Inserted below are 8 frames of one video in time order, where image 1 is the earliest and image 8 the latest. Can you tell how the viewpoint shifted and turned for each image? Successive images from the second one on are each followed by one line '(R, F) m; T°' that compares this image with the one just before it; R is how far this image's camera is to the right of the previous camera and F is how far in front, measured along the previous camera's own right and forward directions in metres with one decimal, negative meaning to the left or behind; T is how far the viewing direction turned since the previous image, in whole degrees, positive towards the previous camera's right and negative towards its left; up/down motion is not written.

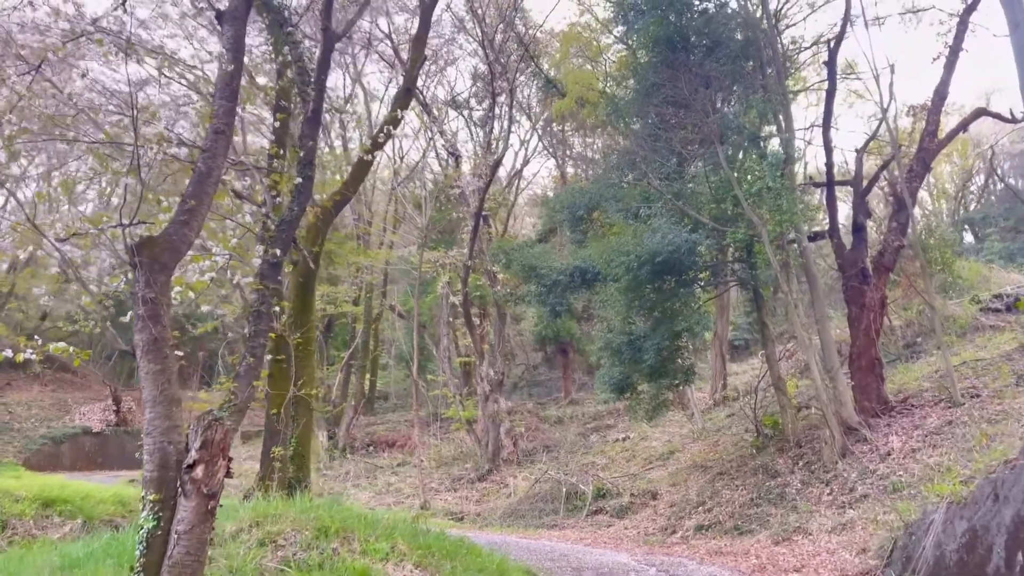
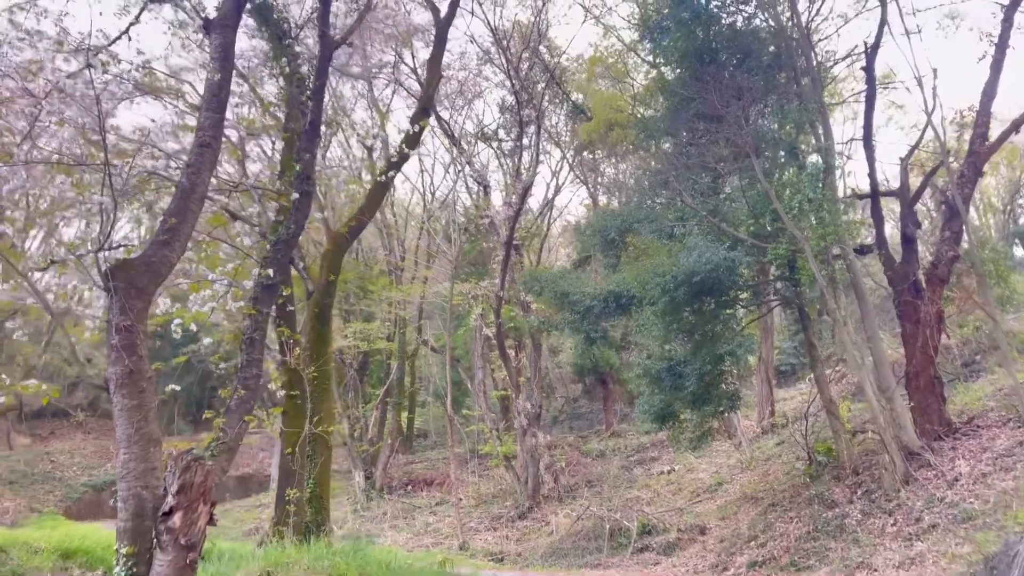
(+0.1, +0.4) m; -3°
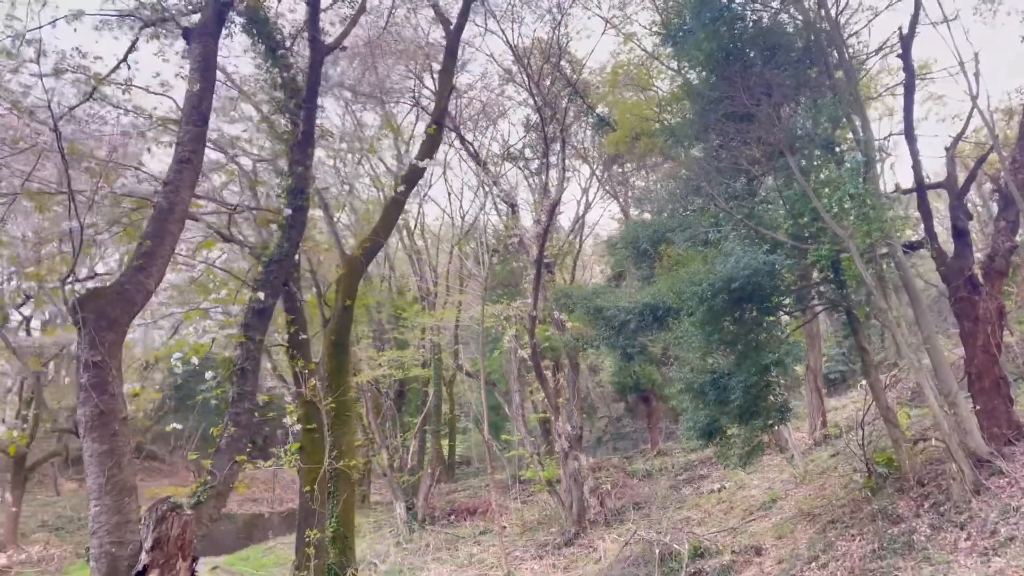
(+0.1, +0.4) m; -3°
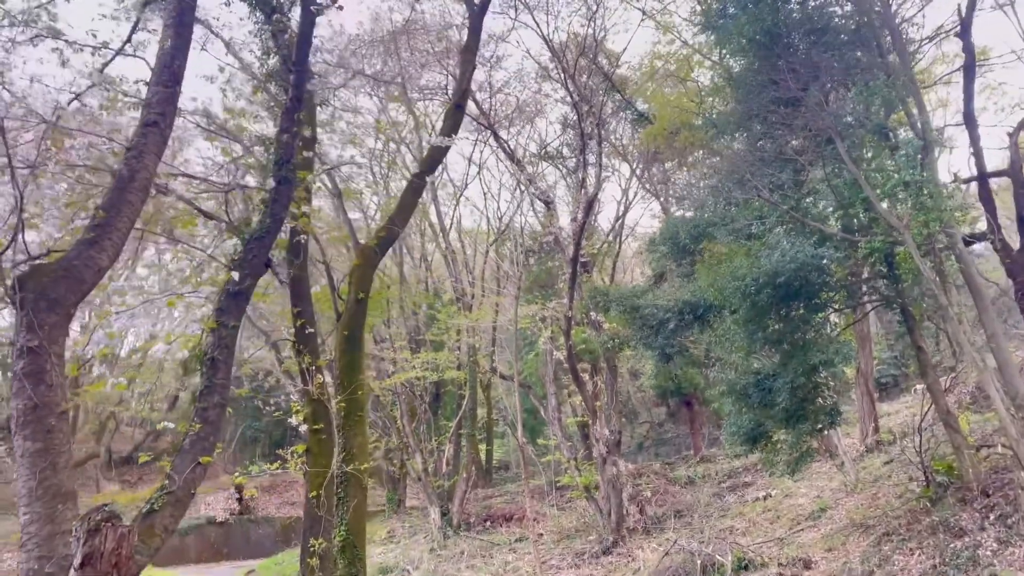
(+0.1, +0.5) m; -3°
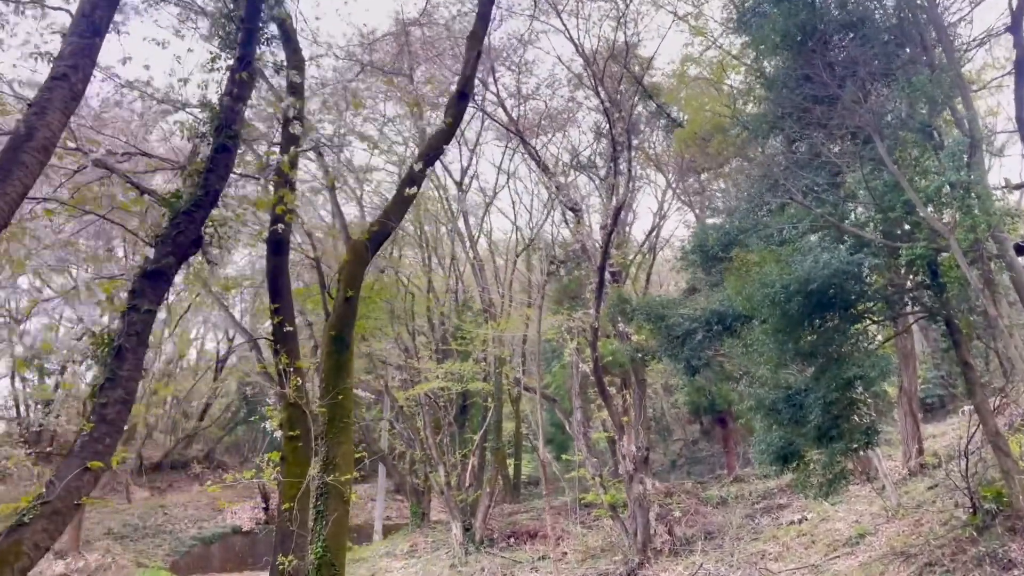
(+0.3, +0.5) m; -3°
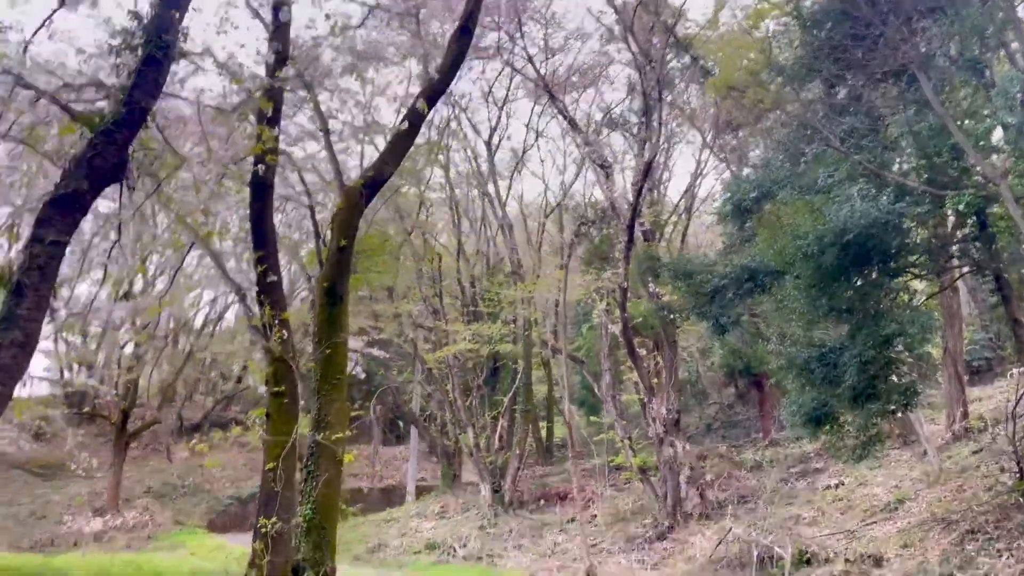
(+0.2, +0.4) m; -3°
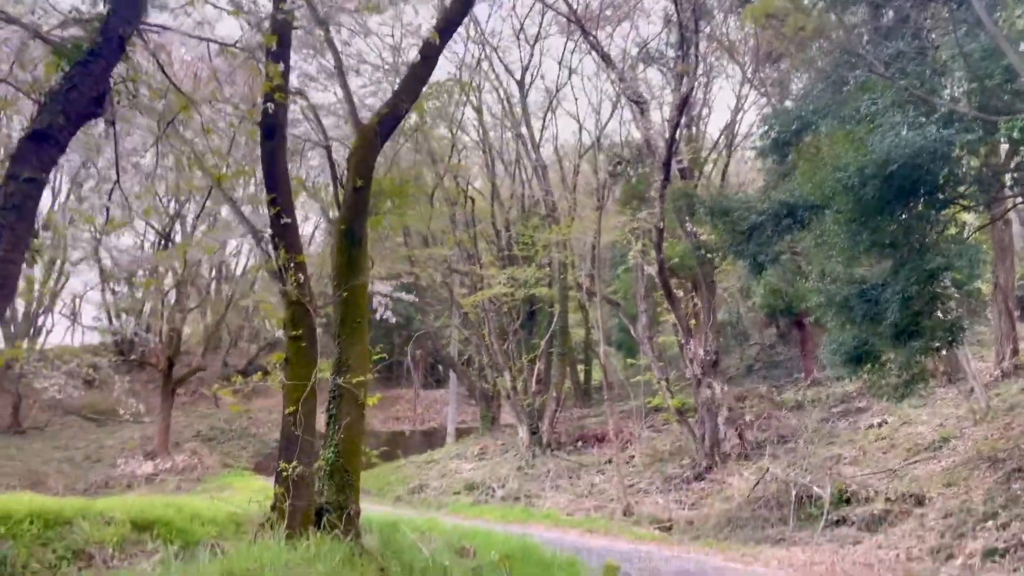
(+0.1, +0.2) m; -3°
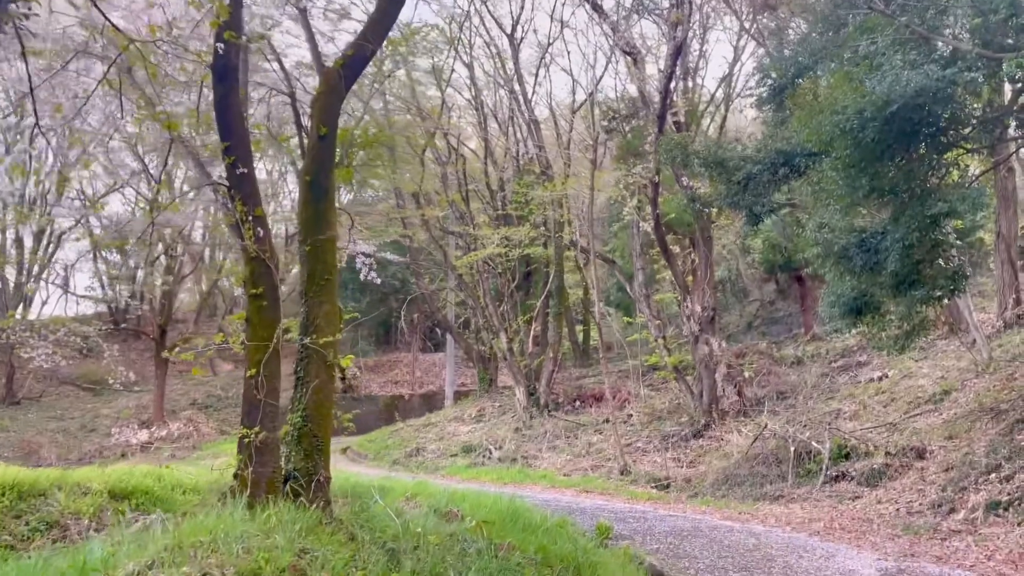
(+0.1, +0.3) m; 0°
